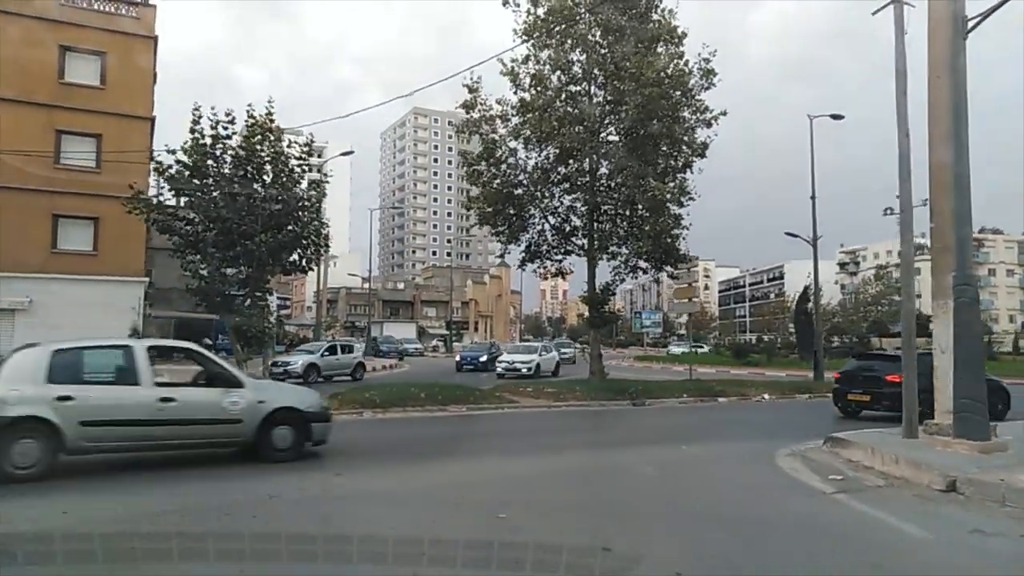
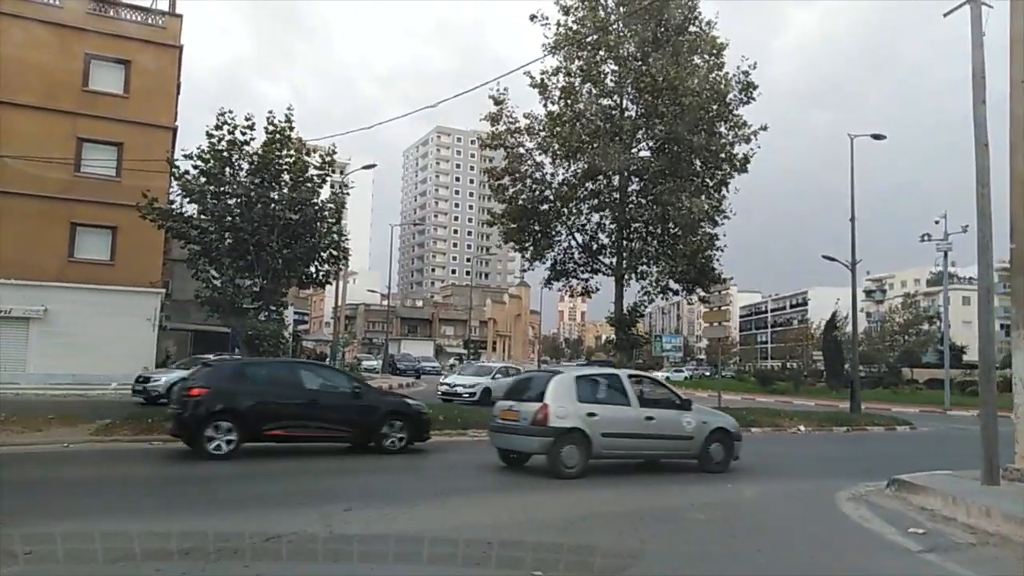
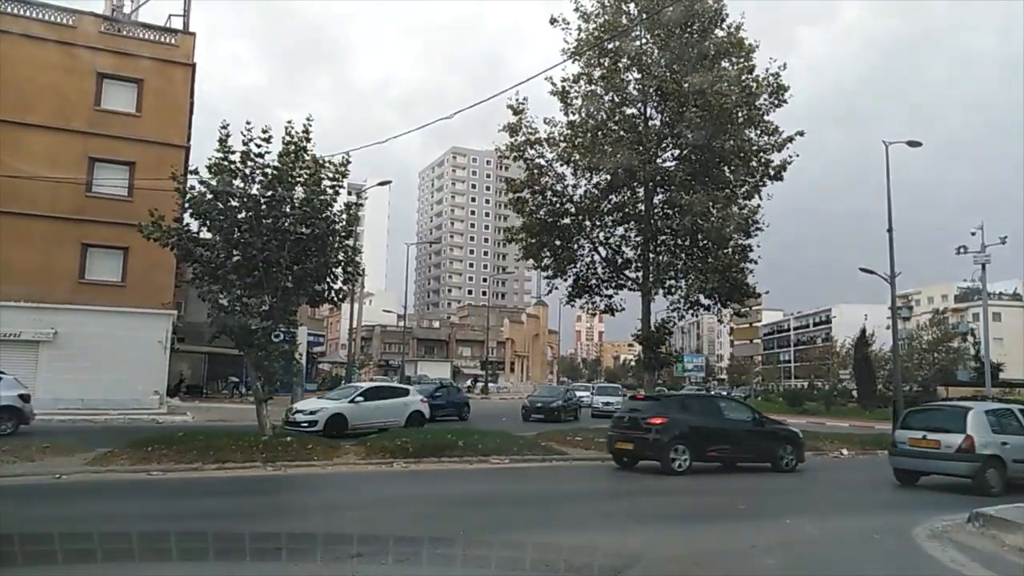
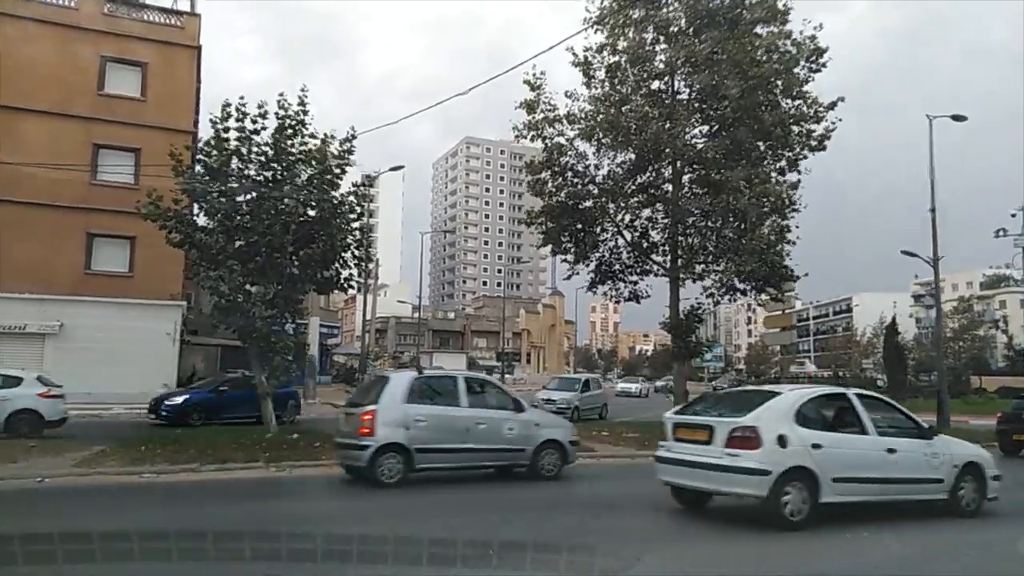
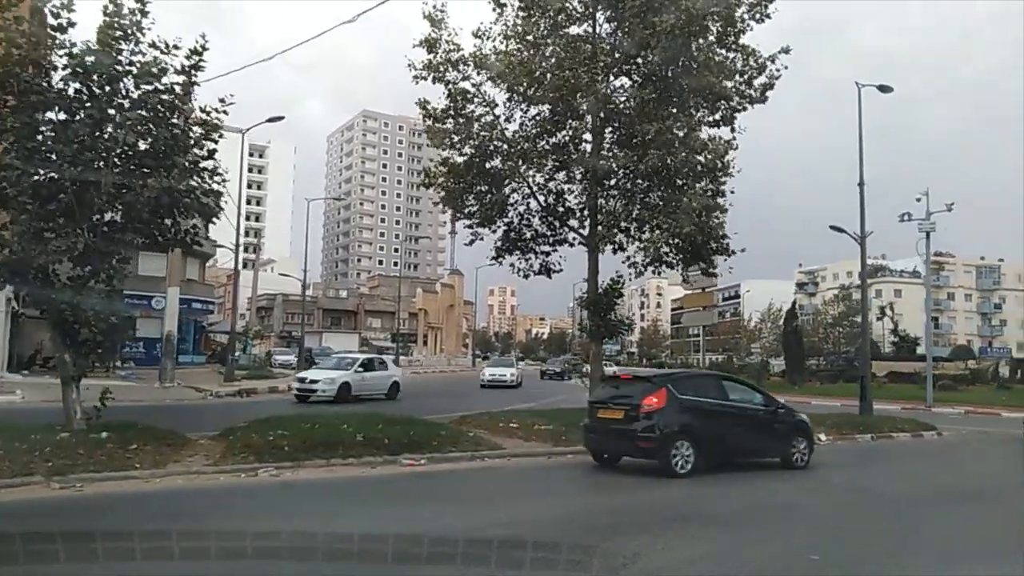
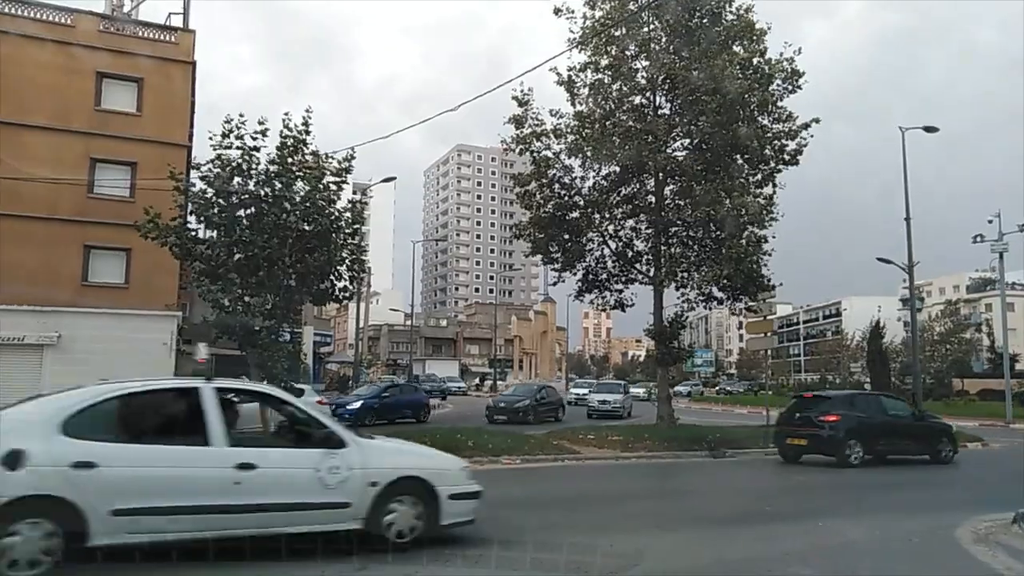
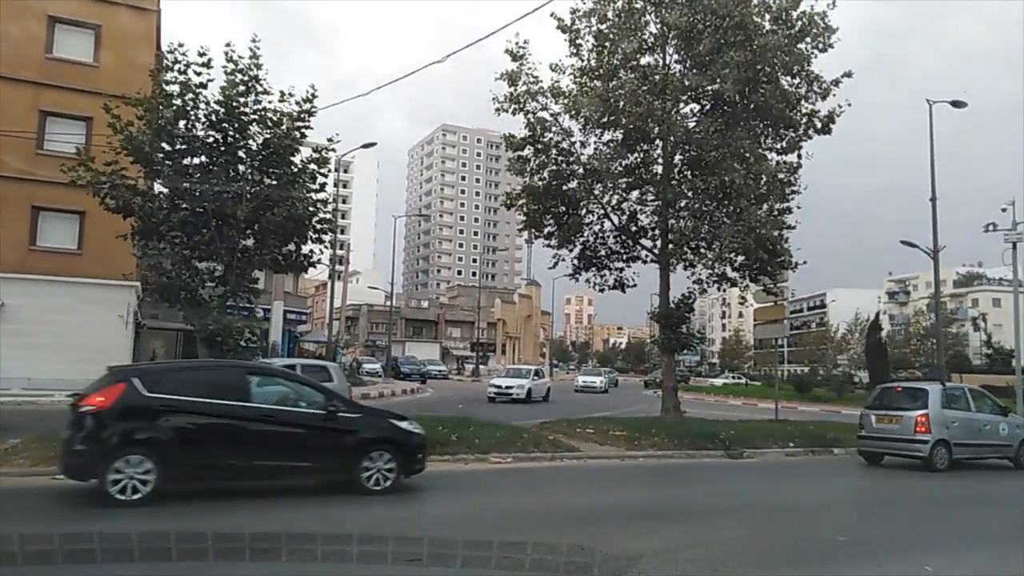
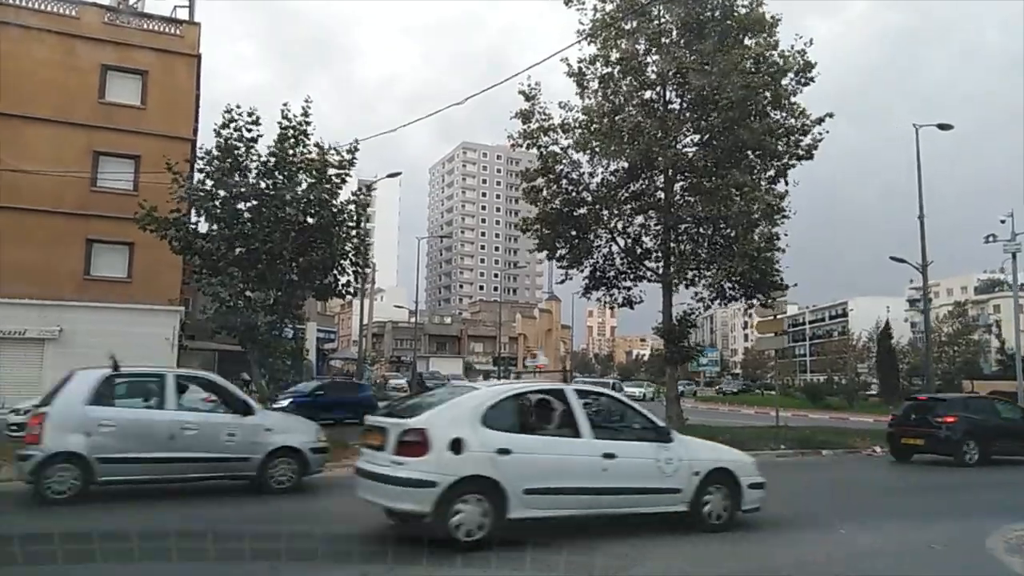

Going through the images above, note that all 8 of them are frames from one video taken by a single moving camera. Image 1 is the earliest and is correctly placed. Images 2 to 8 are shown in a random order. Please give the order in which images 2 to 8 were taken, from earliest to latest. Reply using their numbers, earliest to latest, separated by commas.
2, 3, 6, 8, 4, 7, 5
